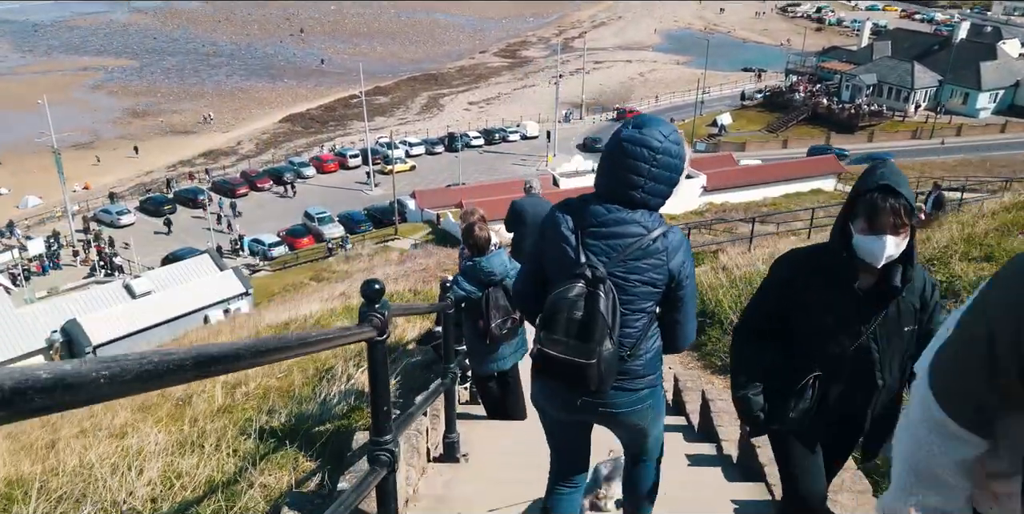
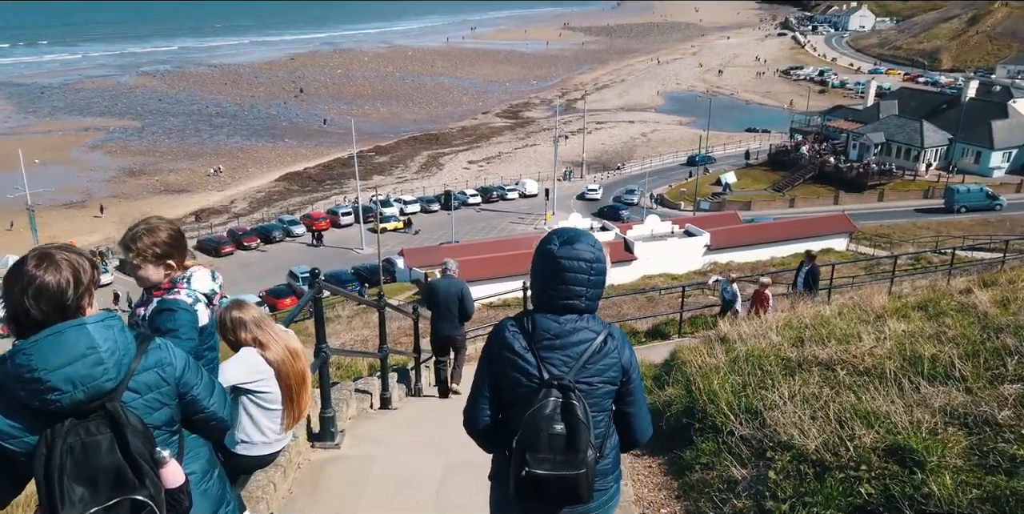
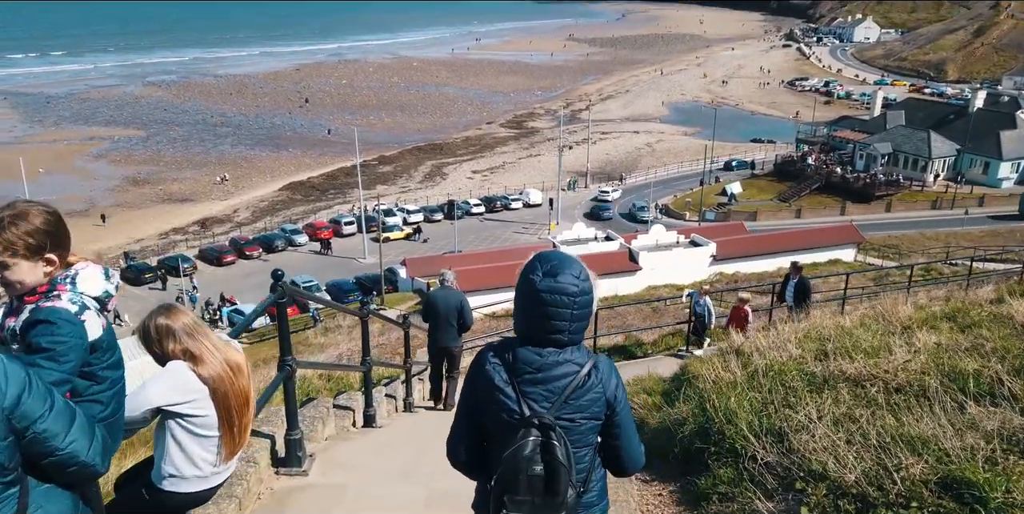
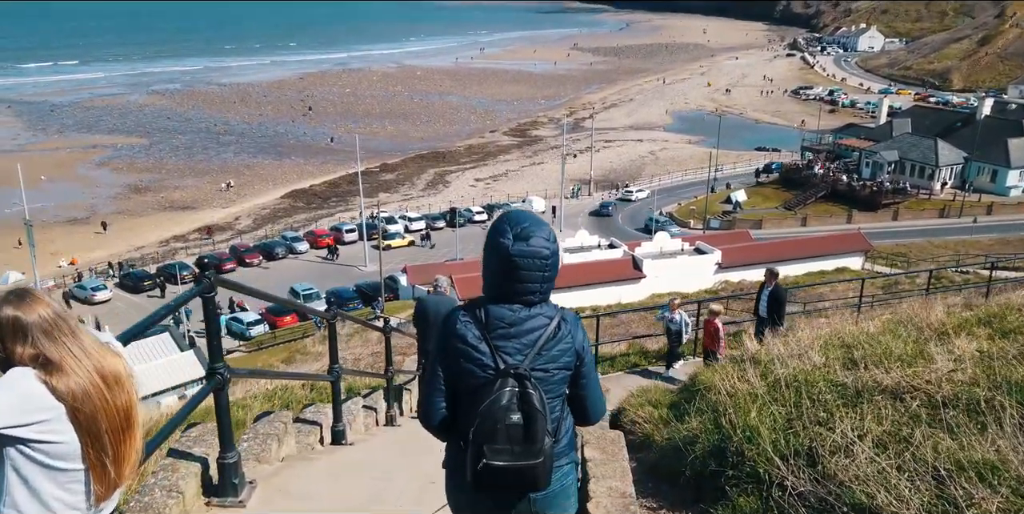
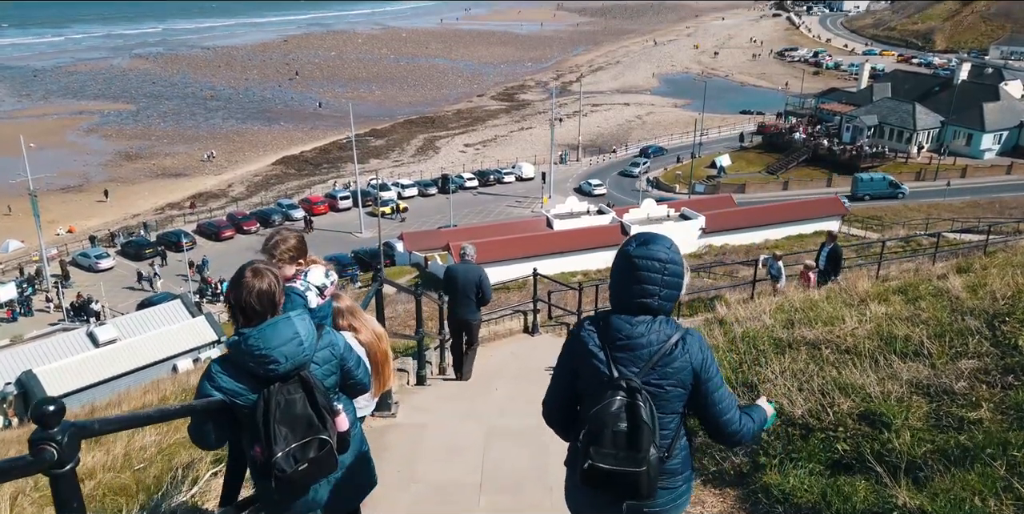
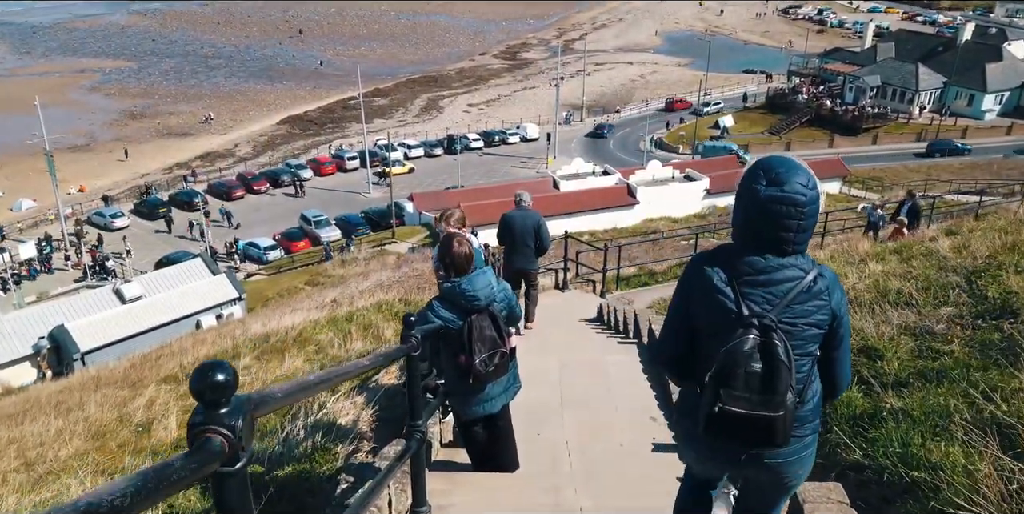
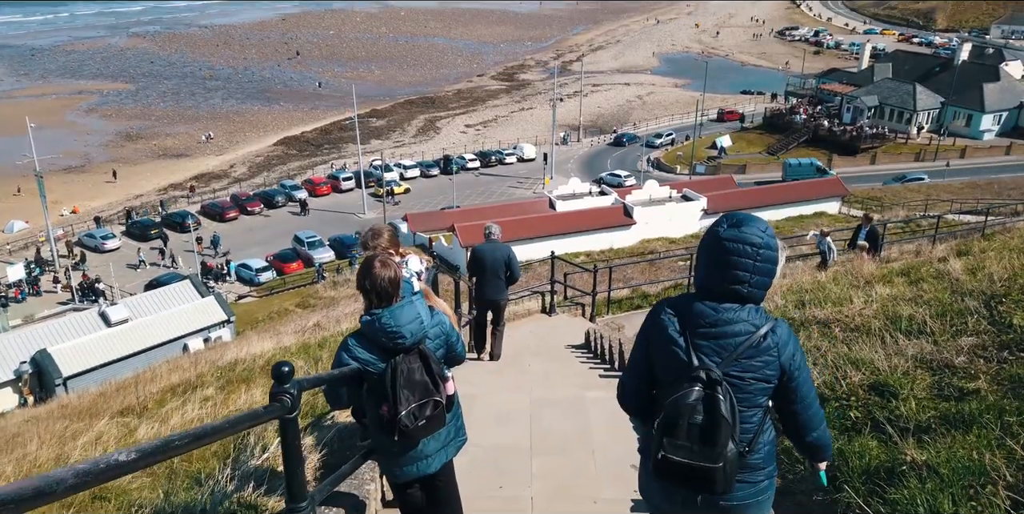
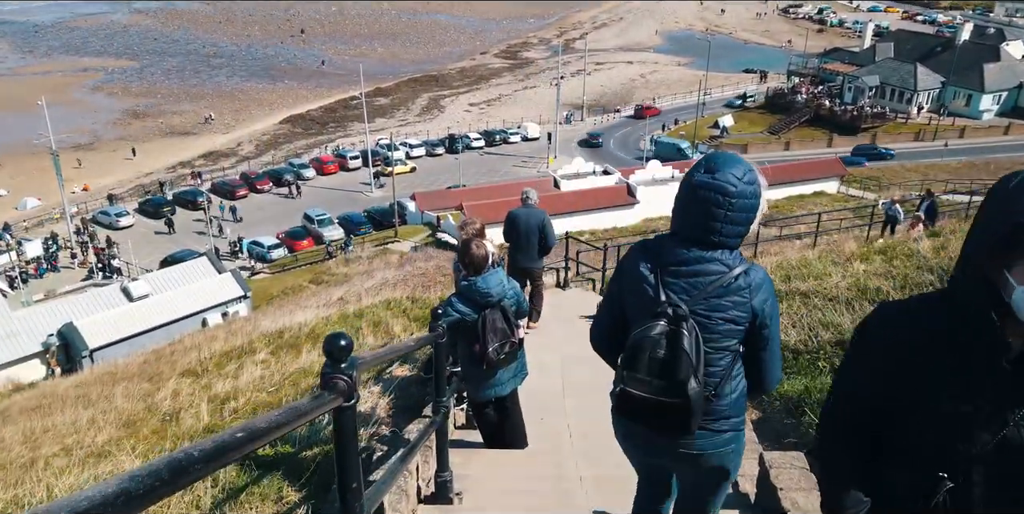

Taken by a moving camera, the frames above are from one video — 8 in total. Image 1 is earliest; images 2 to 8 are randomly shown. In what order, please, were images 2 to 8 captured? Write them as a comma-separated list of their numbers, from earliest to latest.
8, 6, 7, 5, 2, 3, 4
